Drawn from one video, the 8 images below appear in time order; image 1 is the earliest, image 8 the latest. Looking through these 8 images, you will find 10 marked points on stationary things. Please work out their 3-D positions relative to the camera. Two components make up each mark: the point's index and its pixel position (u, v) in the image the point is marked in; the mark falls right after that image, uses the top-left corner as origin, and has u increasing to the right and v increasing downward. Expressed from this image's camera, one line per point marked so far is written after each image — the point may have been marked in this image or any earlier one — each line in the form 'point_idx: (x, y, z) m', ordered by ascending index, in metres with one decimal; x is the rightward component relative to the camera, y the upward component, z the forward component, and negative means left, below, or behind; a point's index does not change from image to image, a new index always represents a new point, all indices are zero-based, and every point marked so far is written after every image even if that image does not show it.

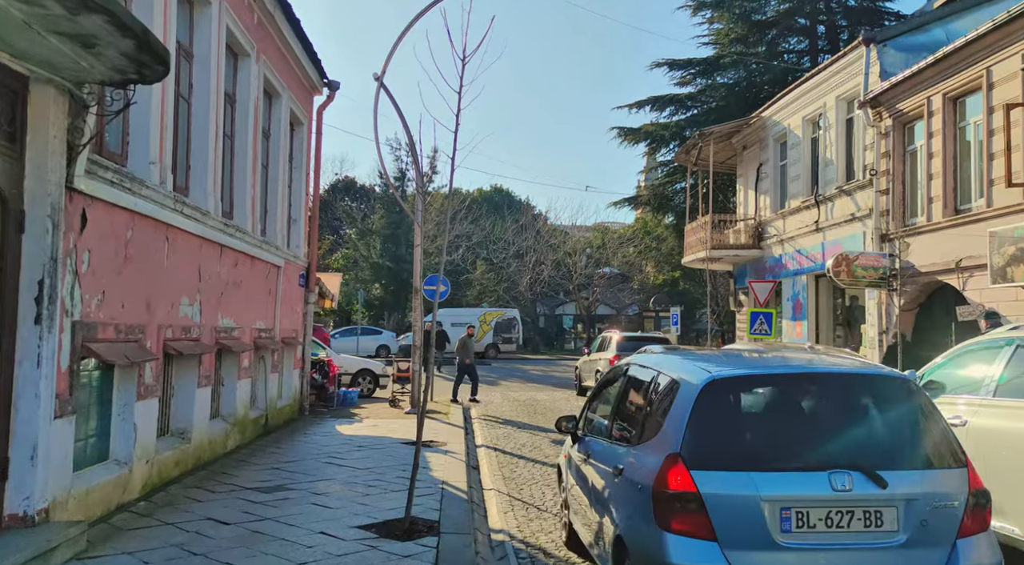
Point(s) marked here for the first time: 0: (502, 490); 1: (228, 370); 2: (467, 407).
0: (-0.1, -2.2, +9.1) m
1: (-3.4, -1.1, +10.5) m
2: (-0.9, -2.6, +18.3) m
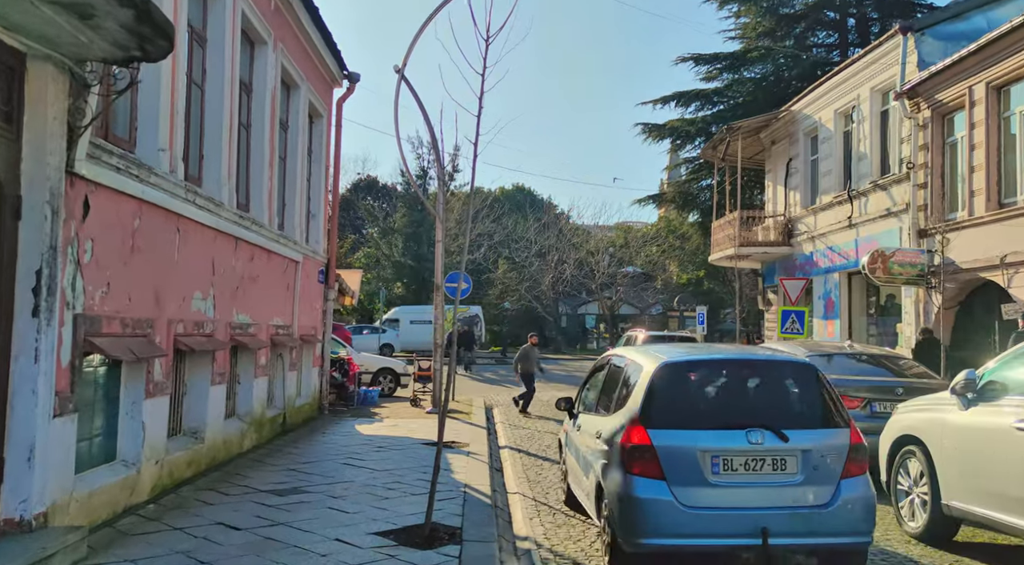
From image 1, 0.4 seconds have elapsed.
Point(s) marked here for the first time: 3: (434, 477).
0: (+0.2, -2.1, +8.6) m
1: (-3.1, -1.0, +10.2) m
2: (-0.4, -2.6, +17.9) m
3: (-0.6, -1.5, +6.6) m
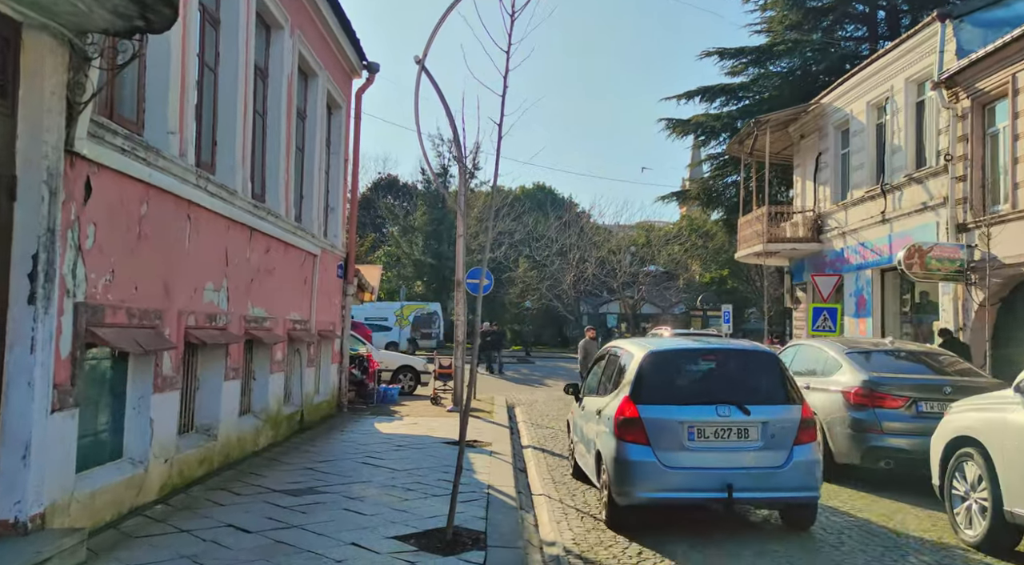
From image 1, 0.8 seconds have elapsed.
0: (+0.4, -2.0, +8.2) m
1: (-2.9, -0.9, +9.9) m
2: (0.0, -2.5, +17.5) m
3: (-0.4, -1.4, +6.2) m
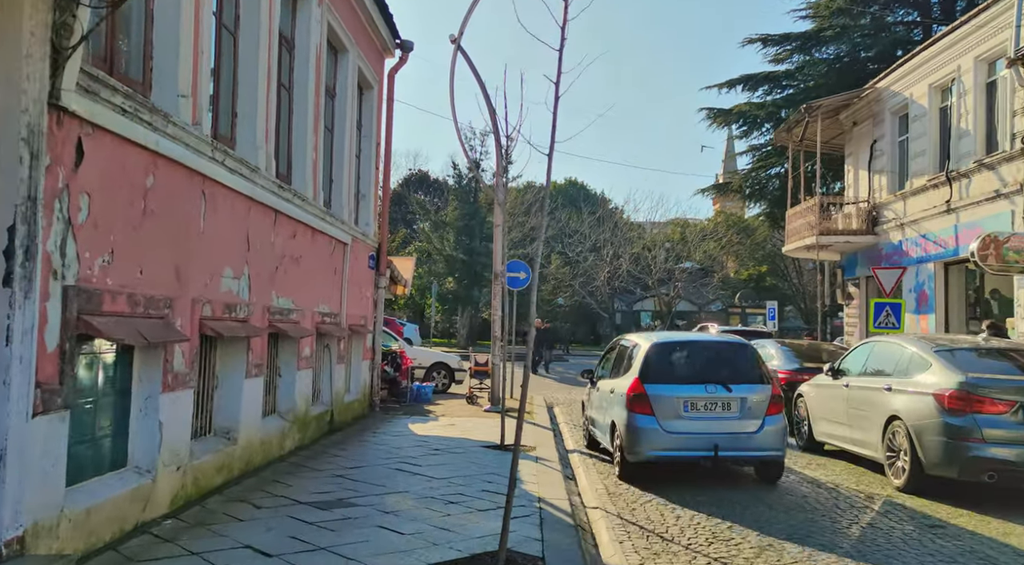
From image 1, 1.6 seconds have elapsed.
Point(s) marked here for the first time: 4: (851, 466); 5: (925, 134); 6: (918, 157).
0: (+0.8, -1.9, +7.3) m
1: (-2.4, -0.8, +9.1) m
2: (+0.8, -2.4, +16.6) m
3: (0.0, -1.3, +5.3) m
4: (+3.9, -2.1, +10.0) m
5: (+9.0, +3.2, +18.9) m
6: (+9.0, +2.8, +19.3) m
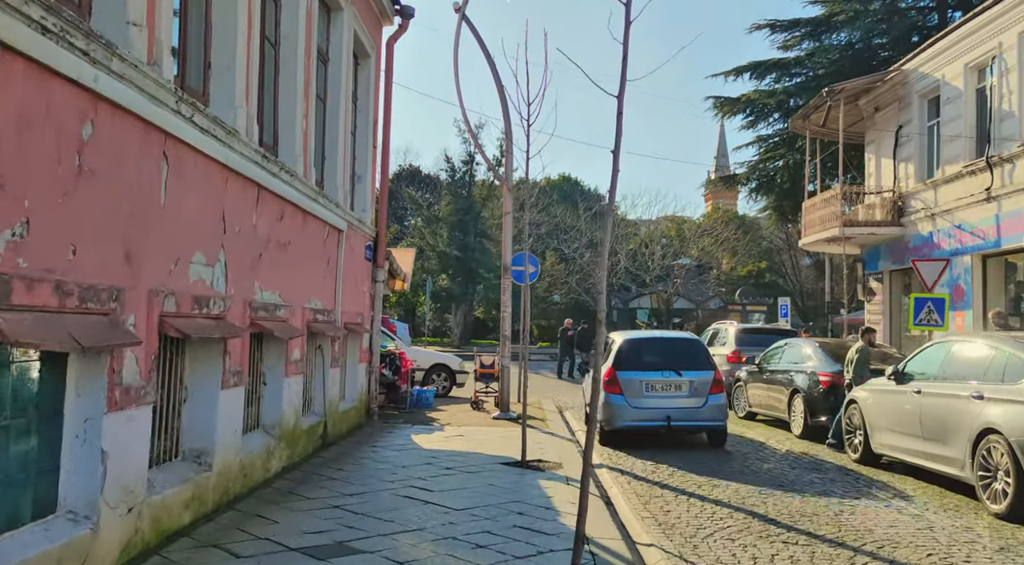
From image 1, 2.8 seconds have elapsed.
0: (+1.1, -1.8, +6.0) m
1: (-2.1, -0.7, +7.7) m
2: (+0.9, -2.3, +15.3) m
3: (+0.3, -1.2, +3.9) m
4: (+4.1, -2.0, +8.7) m
5: (+9.1, +3.4, +17.7) m
6: (+9.1, +2.9, +18.1) m
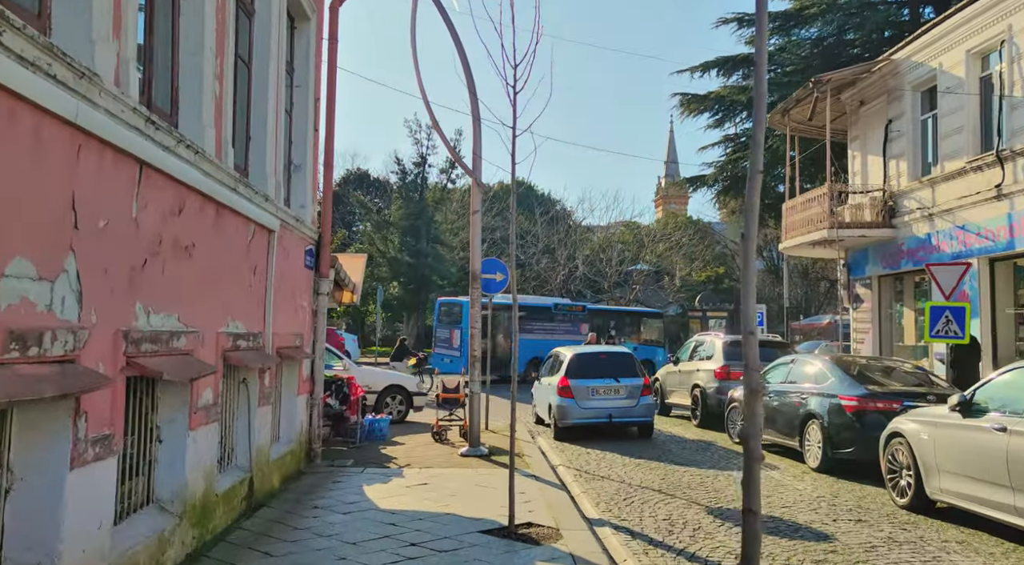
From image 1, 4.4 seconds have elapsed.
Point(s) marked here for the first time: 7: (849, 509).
0: (+1.1, -1.9, +4.1) m
1: (-2.2, -0.8, +5.6) m
2: (+0.4, -2.4, +13.3) m
3: (+0.4, -1.3, +2.0) m
4: (+4.0, -2.1, +6.9) m
5: (+8.4, +3.3, +16.2) m
6: (+8.4, +2.8, +16.6) m
7: (+3.3, -2.2, +8.6) m
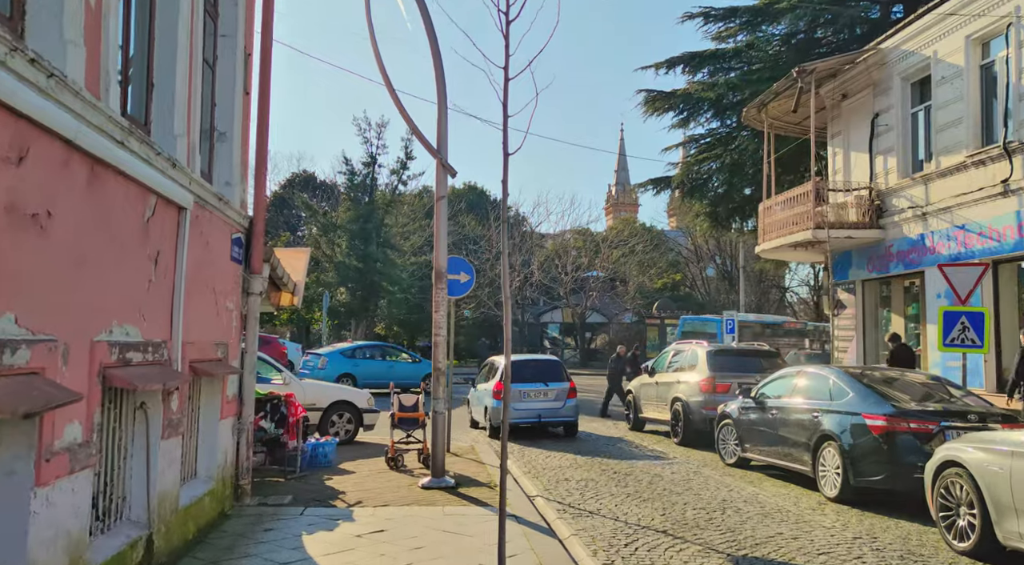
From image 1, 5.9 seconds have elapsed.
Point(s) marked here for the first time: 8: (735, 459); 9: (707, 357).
0: (+1.2, -1.9, +2.4) m
1: (-2.2, -0.8, +3.8) m
2: (0.0, -2.4, +11.6) m
3: (+0.6, -1.2, +0.3) m
4: (+3.9, -2.1, +5.5) m
5: (+7.8, +3.2, +15.1) m
6: (+7.8, +2.7, +15.5) m
7: (+3.1, -2.2, +7.0) m
8: (+3.1, -2.5, +12.1) m
9: (+3.3, -1.3, +14.8) m
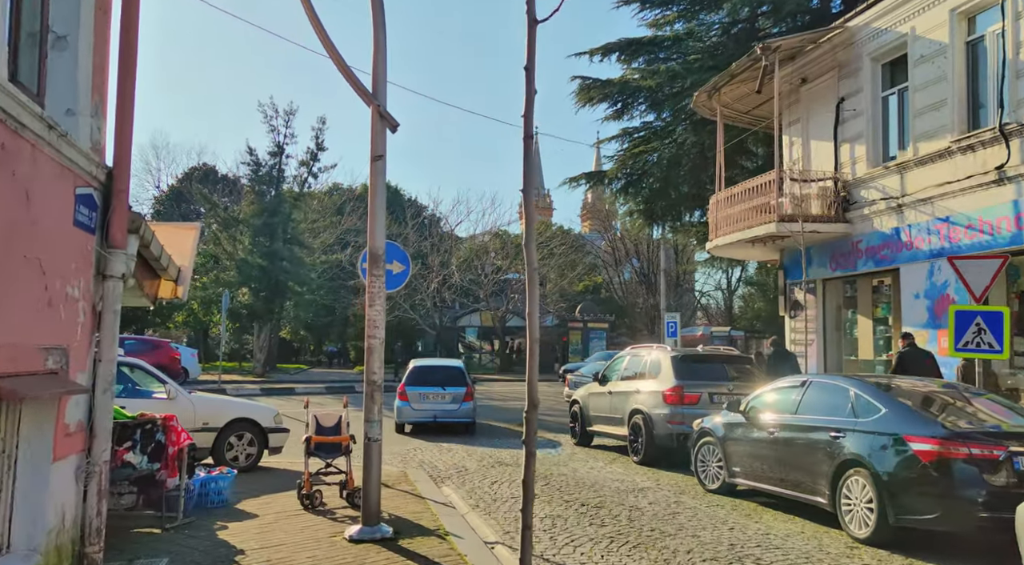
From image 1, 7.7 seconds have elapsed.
0: (+1.6, -1.7, +0.4) m
1: (-1.9, -0.6, +1.4) m
2: (-0.6, -2.3, +9.4) m
3: (+1.2, -1.0, -1.8) m
4: (+3.9, -2.0, +3.7) m
5: (+6.8, +3.2, +13.7) m
6: (+6.8, +2.8, +14.1) m
7: (+3.0, -2.1, +5.2) m
8: (+2.4, -2.4, +10.2) m
9: (+2.4, -1.2, +12.9) m
